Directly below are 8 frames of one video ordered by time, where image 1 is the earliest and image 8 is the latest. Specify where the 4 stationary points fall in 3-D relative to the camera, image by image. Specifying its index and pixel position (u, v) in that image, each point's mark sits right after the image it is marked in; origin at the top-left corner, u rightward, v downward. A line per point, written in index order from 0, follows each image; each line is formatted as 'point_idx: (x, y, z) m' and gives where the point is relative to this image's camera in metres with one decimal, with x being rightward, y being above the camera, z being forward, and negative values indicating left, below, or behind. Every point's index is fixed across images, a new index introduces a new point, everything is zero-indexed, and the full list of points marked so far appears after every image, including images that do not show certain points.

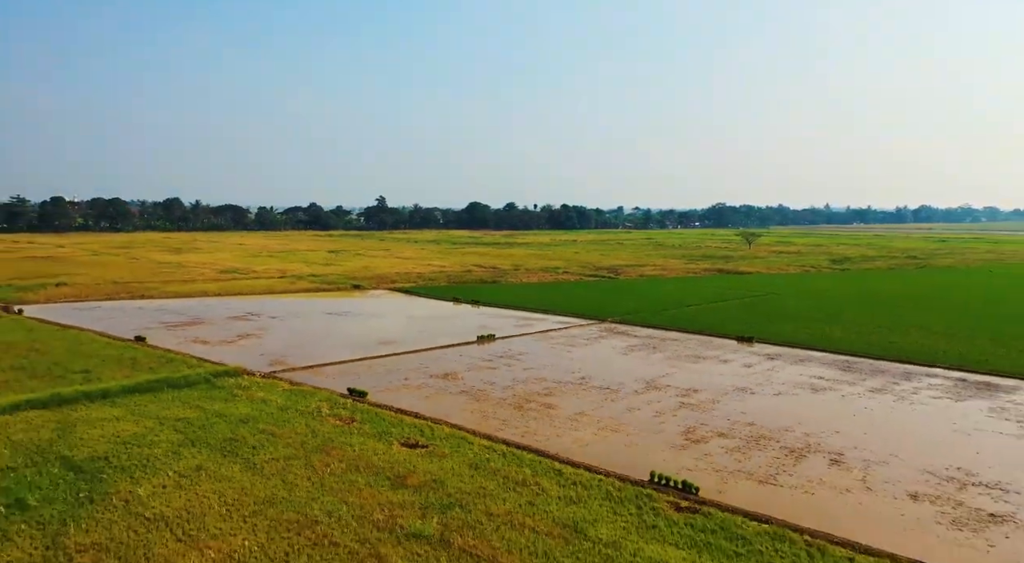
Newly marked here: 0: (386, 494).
0: (-1.3, -2.2, +8.0) m
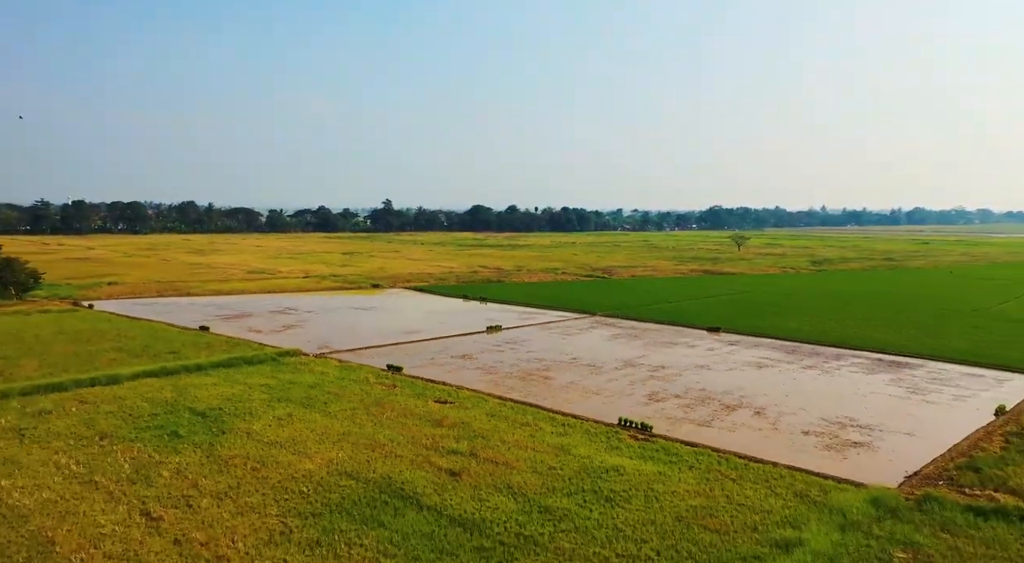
0: (-1.2, -2.1, +11.3) m
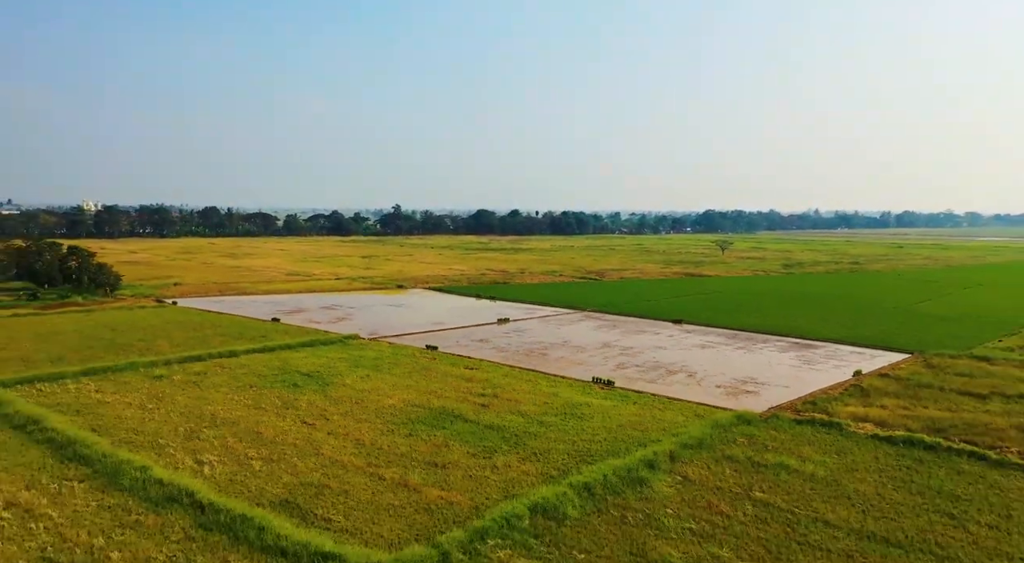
0: (-1.0, -2.2, +17.0) m
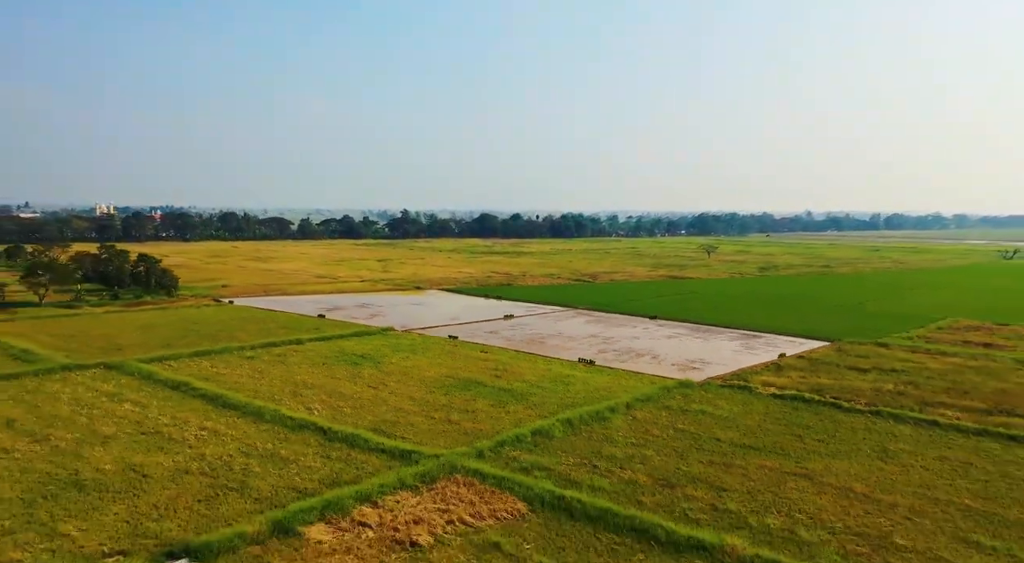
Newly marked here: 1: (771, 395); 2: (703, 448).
0: (-0.9, -2.3, +22.5) m
1: (+6.3, -2.7, +18.5) m
2: (+3.6, -3.1, +14.3) m
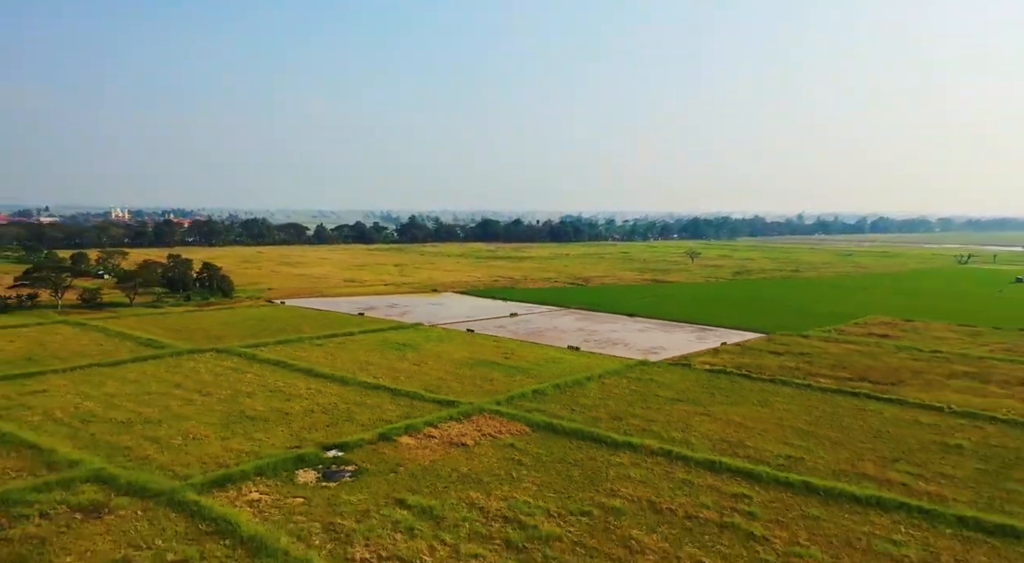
0: (-0.7, -2.6, +29.8) m
1: (+6.5, -2.9, +25.8) m
2: (+3.8, -3.3, +21.6) m
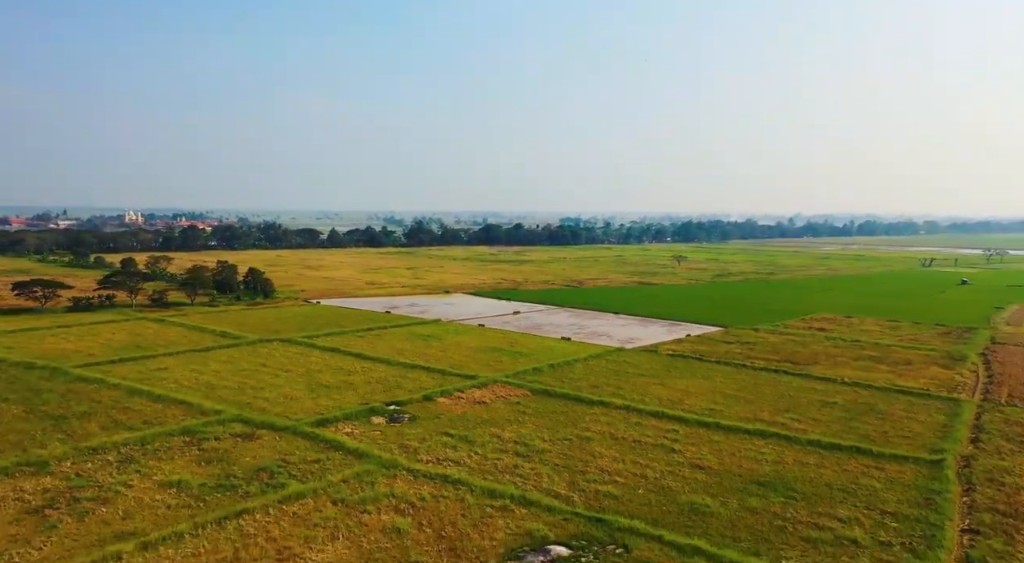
0: (-0.5, -2.7, +36.8) m
1: (+6.7, -3.1, +32.8) m
2: (+4.0, -3.5, +28.6) m
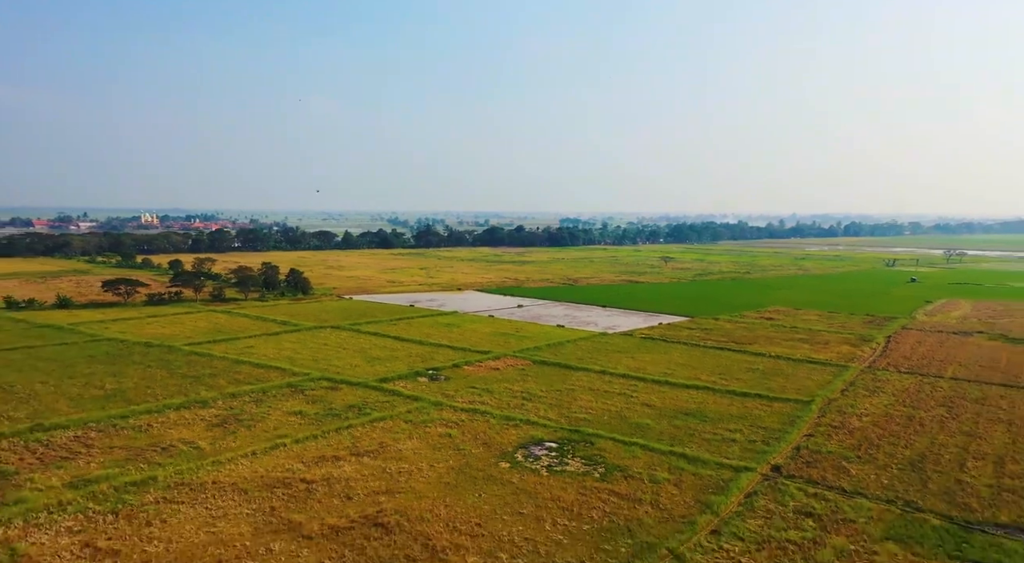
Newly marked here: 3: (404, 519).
0: (-0.2, -2.6, +45.3) m
1: (+7.0, -3.0, +41.3) m
2: (+4.2, -3.4, +37.1) m
3: (-2.3, -5.1, +16.4) m
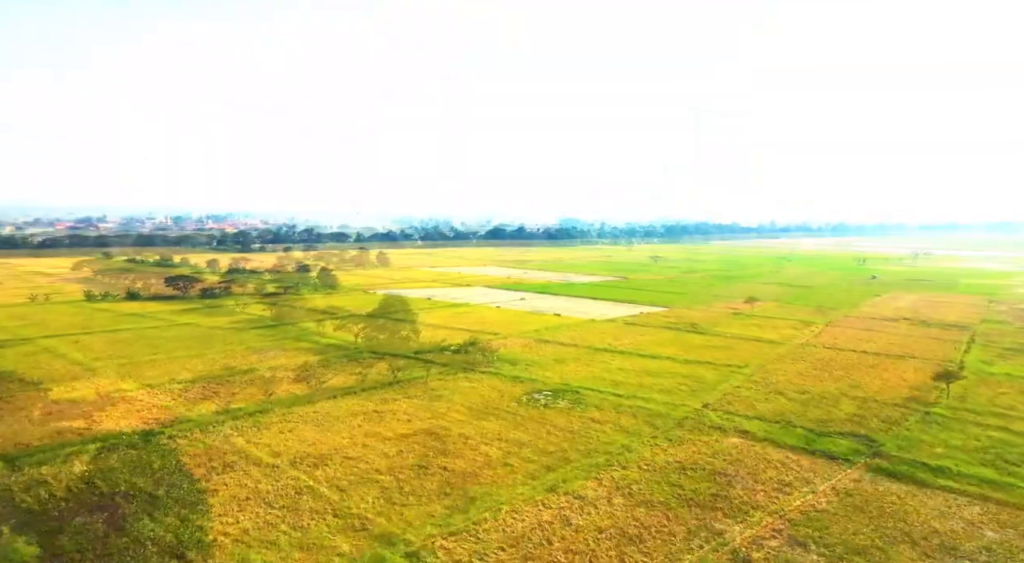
0: (+0.1, -2.3, +53.6) m
1: (+7.3, -2.7, +49.6) m
2: (+4.5, -3.1, +45.4) m
3: (-2.0, -4.8, +24.7) m
